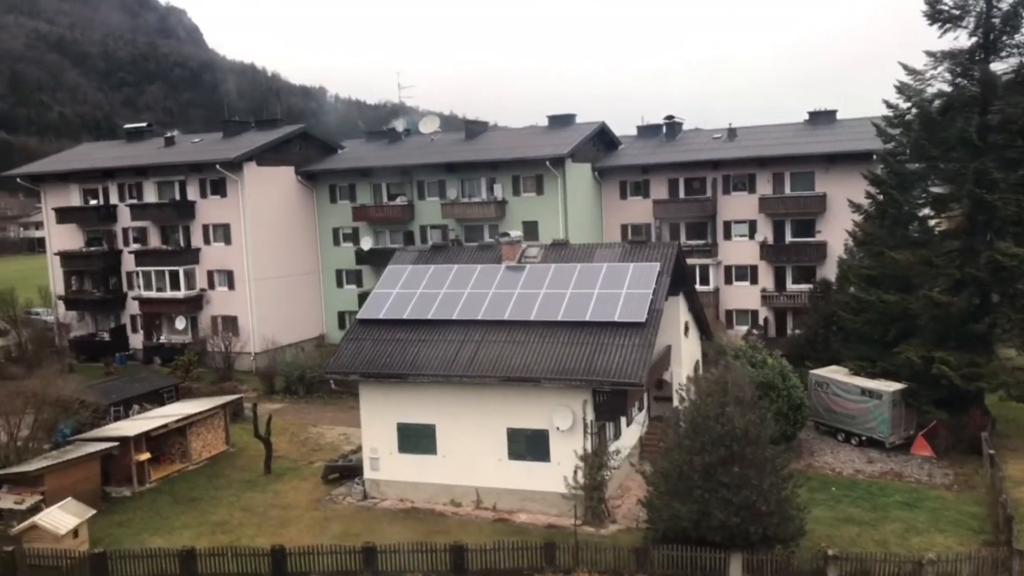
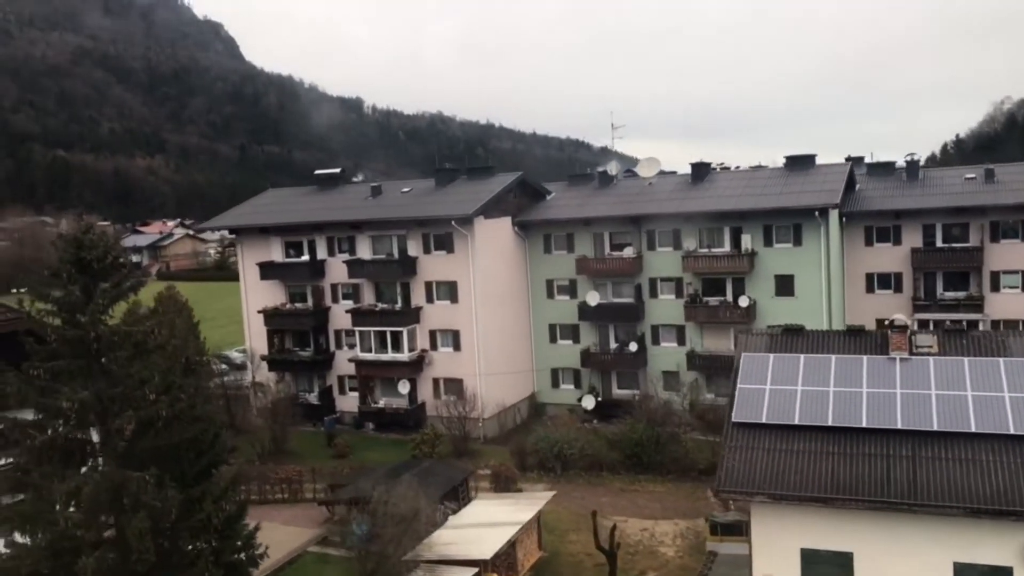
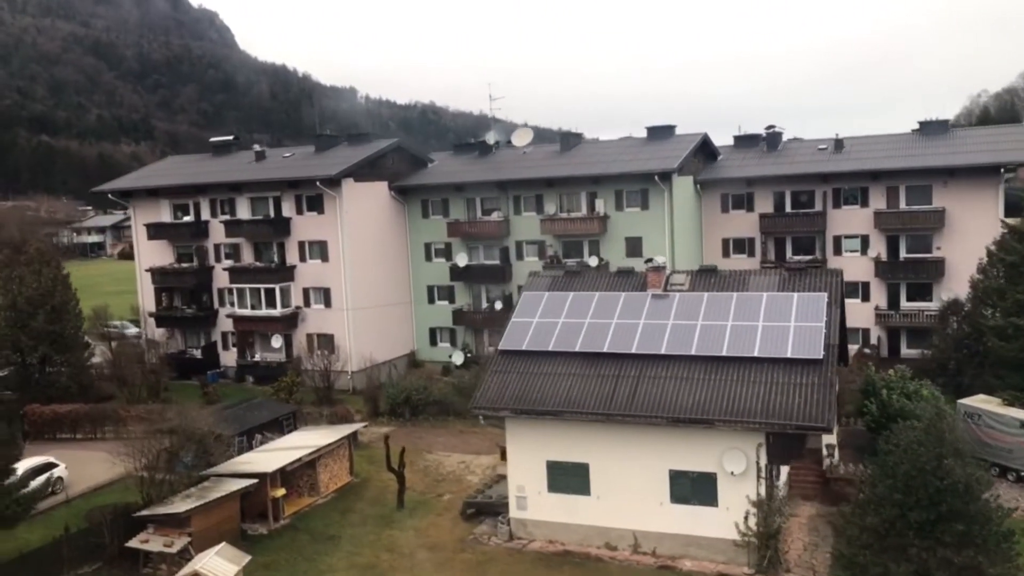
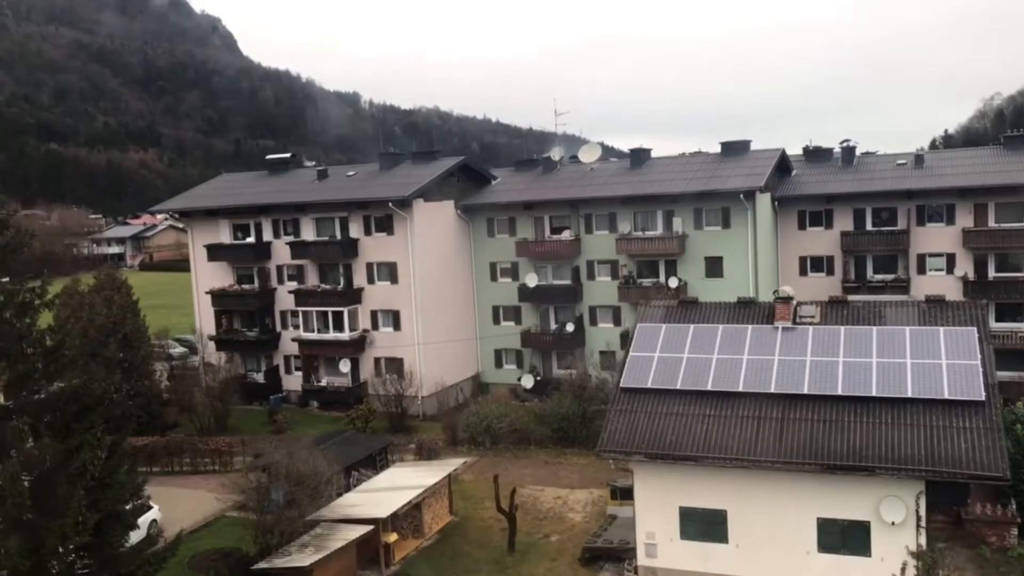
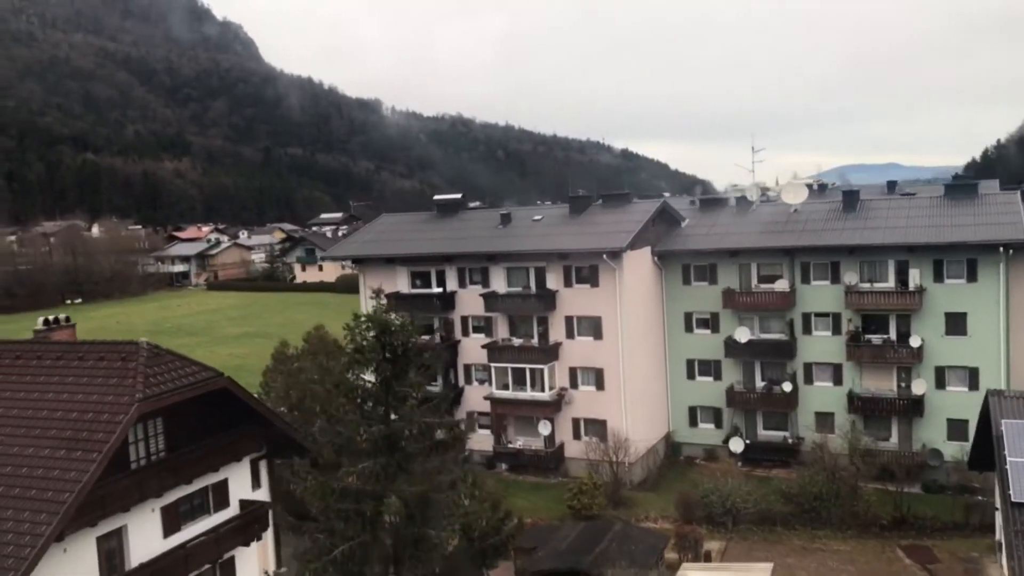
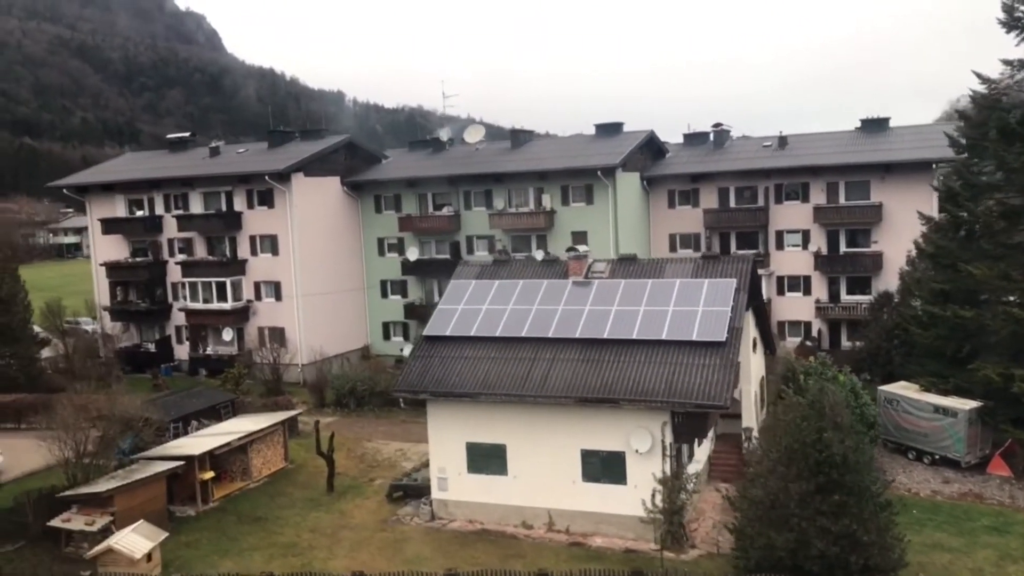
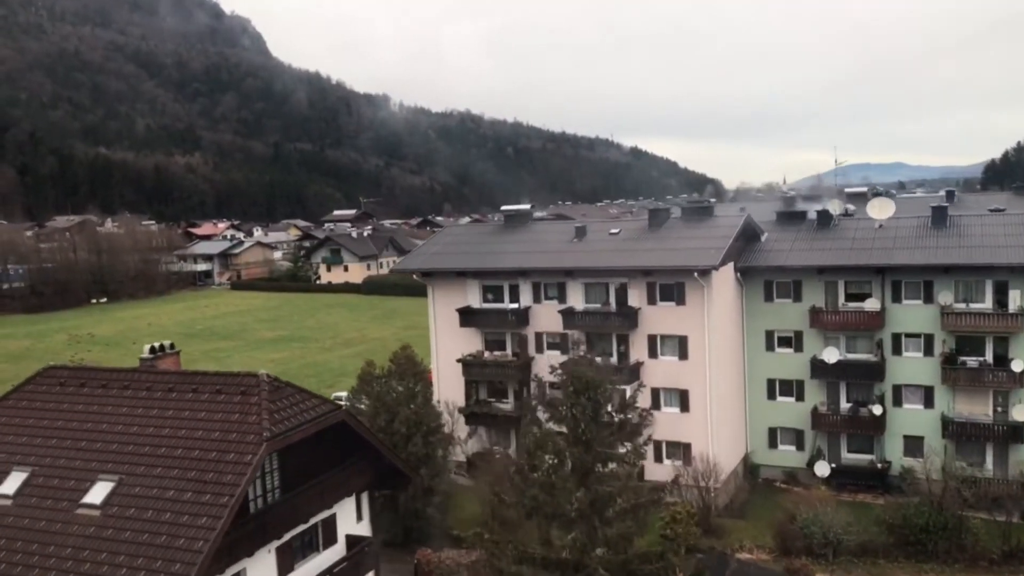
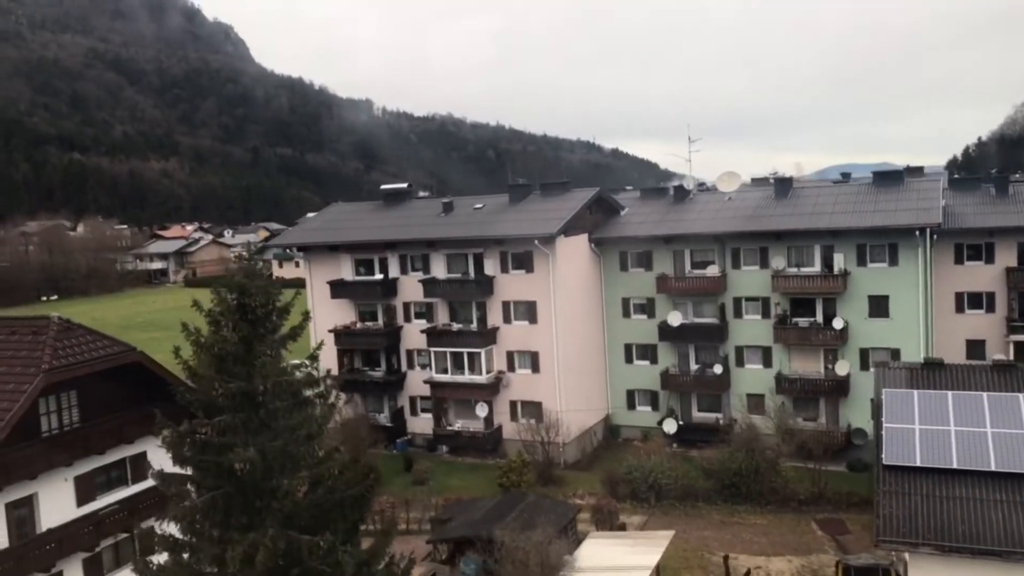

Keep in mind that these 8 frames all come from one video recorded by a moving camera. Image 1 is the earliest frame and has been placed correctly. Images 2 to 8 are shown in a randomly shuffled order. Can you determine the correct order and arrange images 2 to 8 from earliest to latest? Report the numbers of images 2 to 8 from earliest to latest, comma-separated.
6, 3, 4, 2, 8, 5, 7
